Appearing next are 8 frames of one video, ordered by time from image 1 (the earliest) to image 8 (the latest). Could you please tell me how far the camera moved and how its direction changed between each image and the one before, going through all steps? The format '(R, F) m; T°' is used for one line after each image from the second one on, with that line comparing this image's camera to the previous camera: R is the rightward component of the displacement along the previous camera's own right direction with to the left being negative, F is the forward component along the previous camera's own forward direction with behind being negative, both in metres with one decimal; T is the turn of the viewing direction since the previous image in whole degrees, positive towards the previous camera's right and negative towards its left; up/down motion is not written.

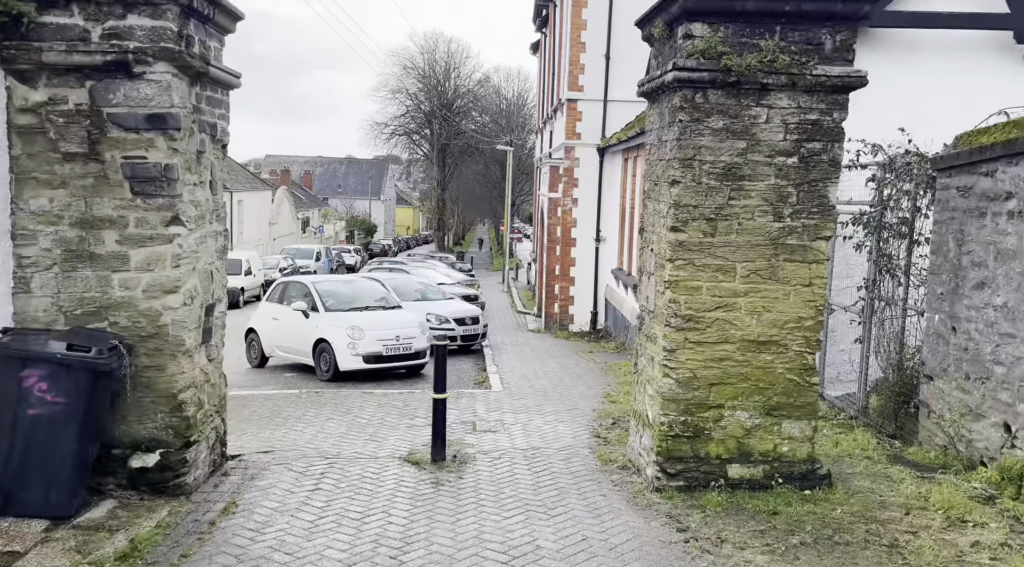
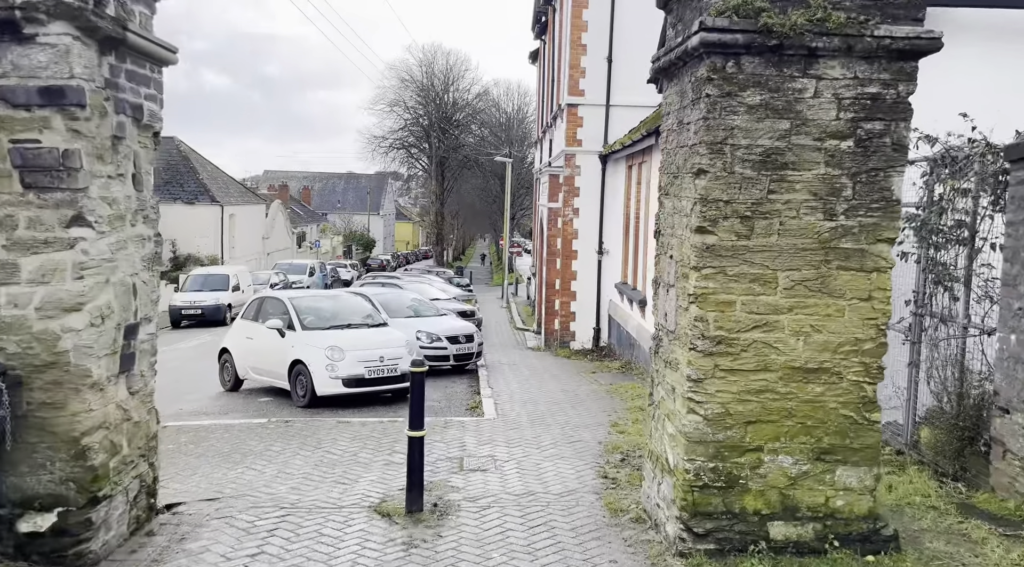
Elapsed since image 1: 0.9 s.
(+0.1, +1.2) m; 0°
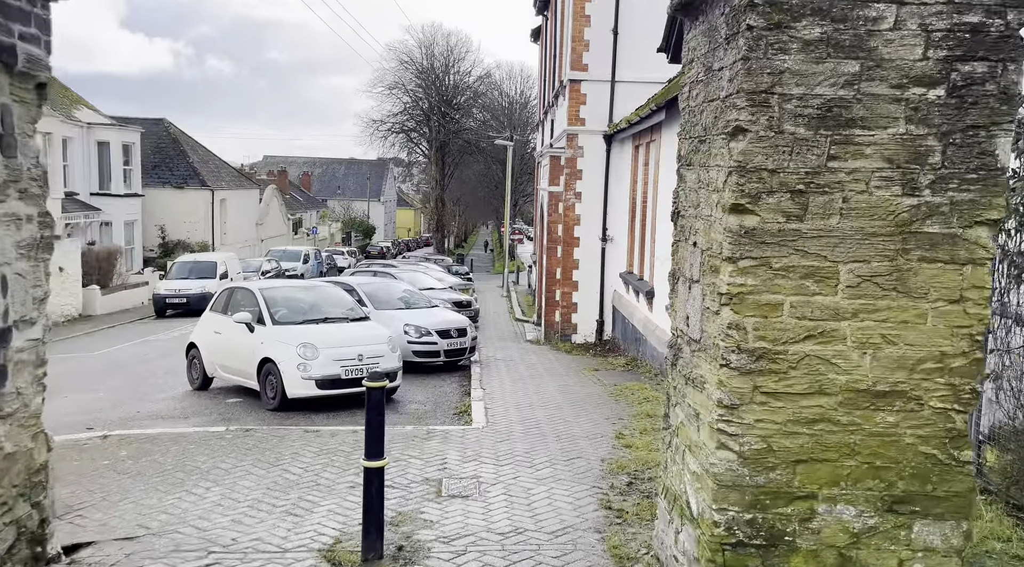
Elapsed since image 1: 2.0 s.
(+0.1, +1.2) m; 0°
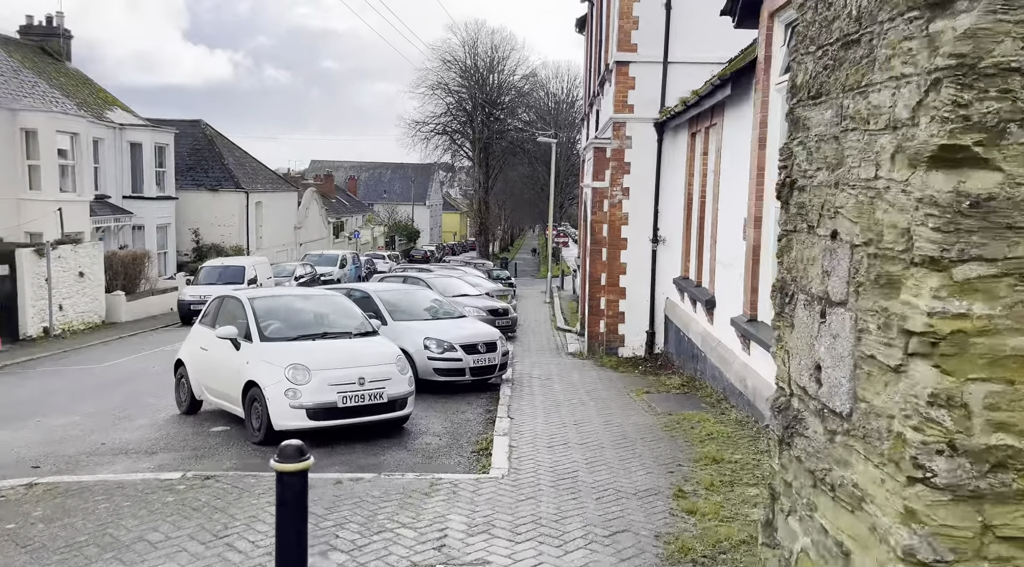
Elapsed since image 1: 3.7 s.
(+0.2, +1.8) m; -3°
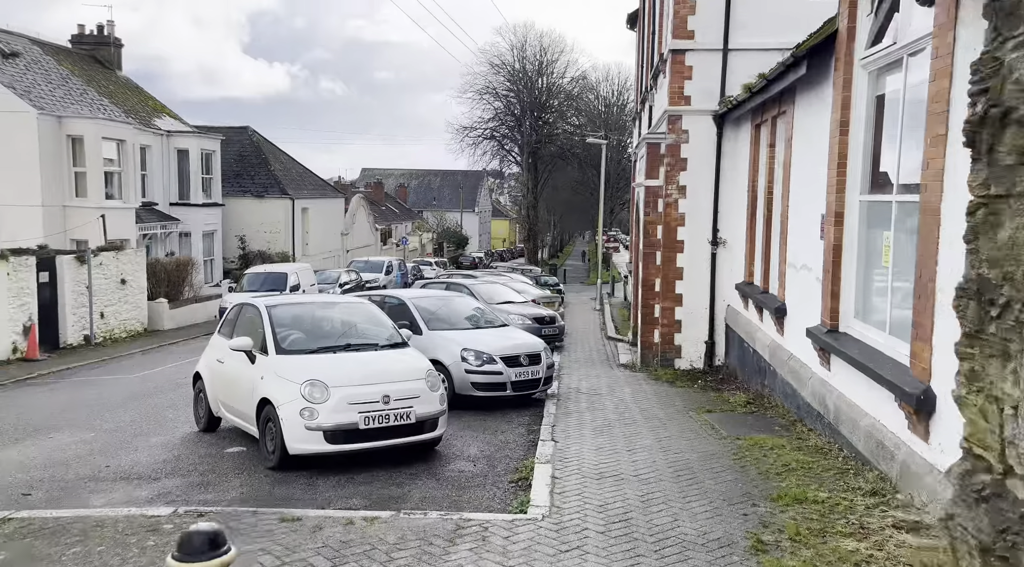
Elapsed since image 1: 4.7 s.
(+0.1, +1.0) m; -3°
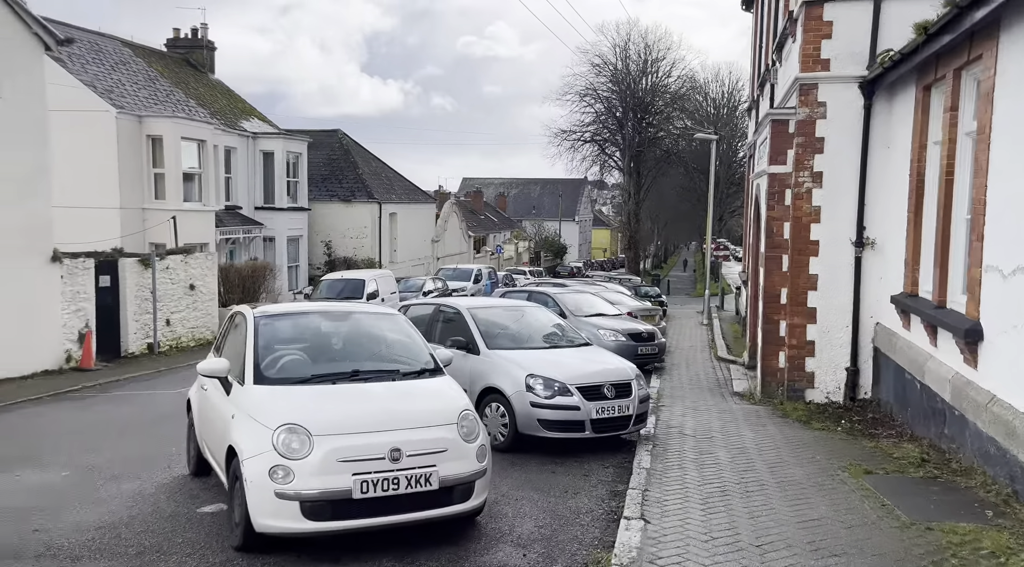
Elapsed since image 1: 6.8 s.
(+0.2, +2.5) m; -7°
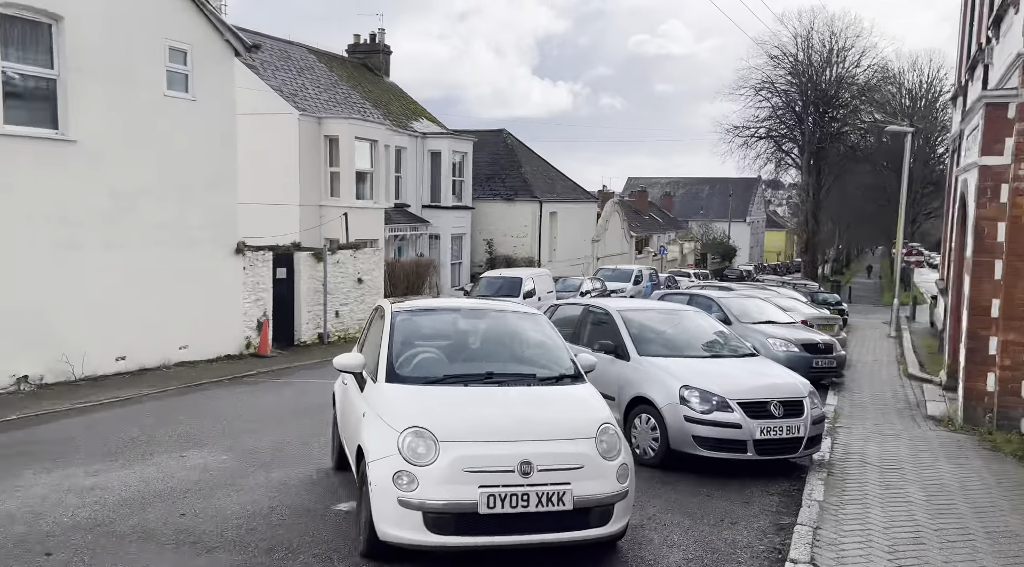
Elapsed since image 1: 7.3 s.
(+0.1, +0.5) m; -10°
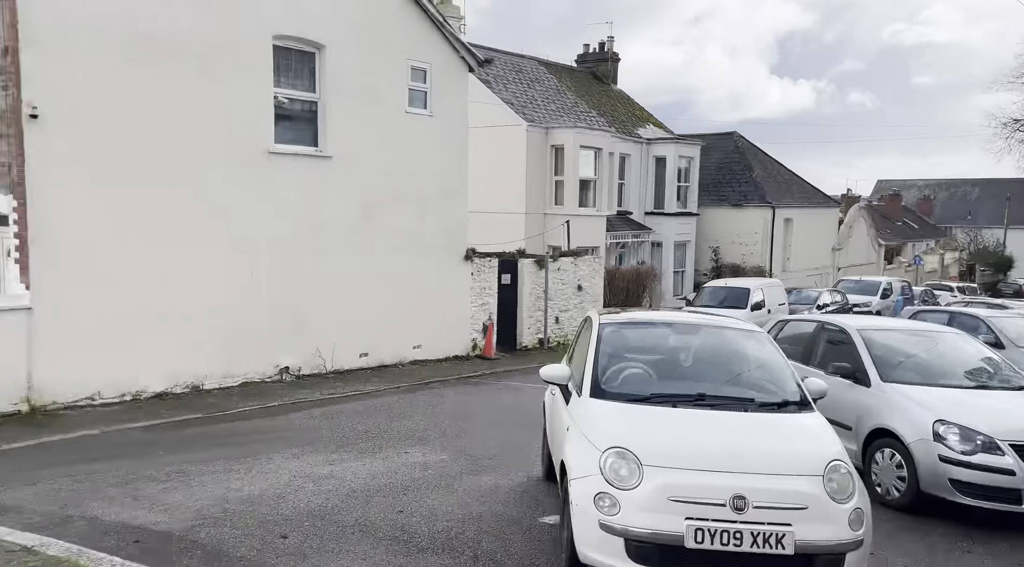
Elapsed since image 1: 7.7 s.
(0.0, +0.4) m; -14°
